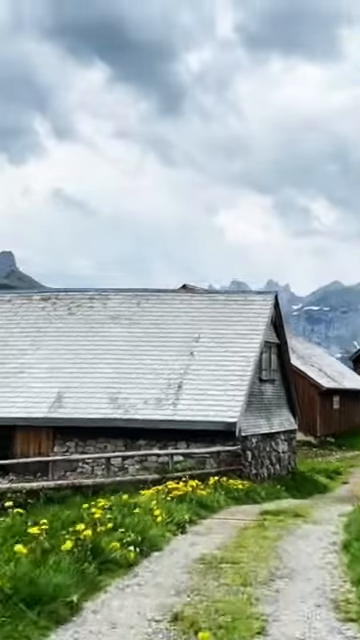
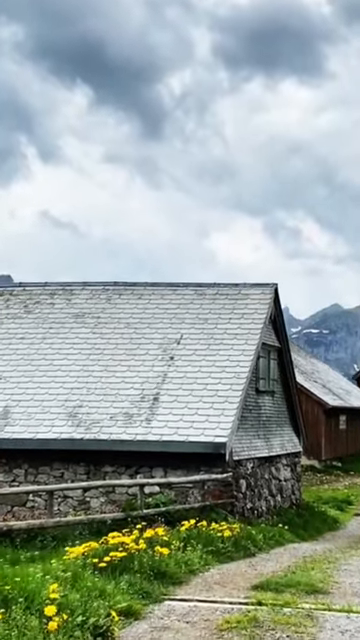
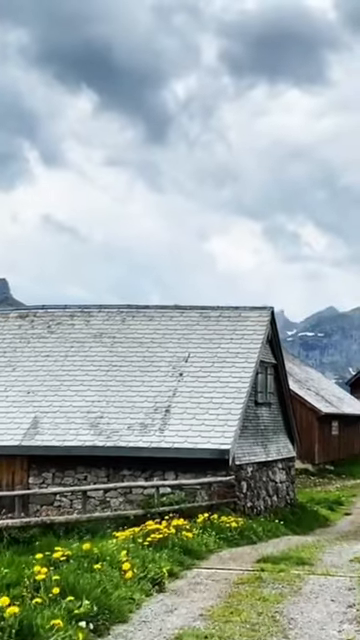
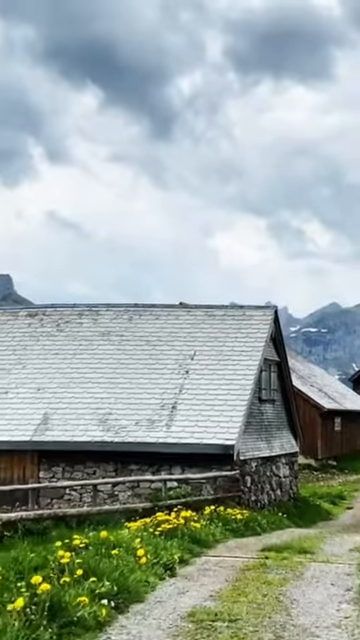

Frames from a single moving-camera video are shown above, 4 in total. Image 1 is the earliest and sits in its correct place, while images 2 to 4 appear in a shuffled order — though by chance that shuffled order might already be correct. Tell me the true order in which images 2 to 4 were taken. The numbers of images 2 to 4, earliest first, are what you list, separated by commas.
4, 3, 2
